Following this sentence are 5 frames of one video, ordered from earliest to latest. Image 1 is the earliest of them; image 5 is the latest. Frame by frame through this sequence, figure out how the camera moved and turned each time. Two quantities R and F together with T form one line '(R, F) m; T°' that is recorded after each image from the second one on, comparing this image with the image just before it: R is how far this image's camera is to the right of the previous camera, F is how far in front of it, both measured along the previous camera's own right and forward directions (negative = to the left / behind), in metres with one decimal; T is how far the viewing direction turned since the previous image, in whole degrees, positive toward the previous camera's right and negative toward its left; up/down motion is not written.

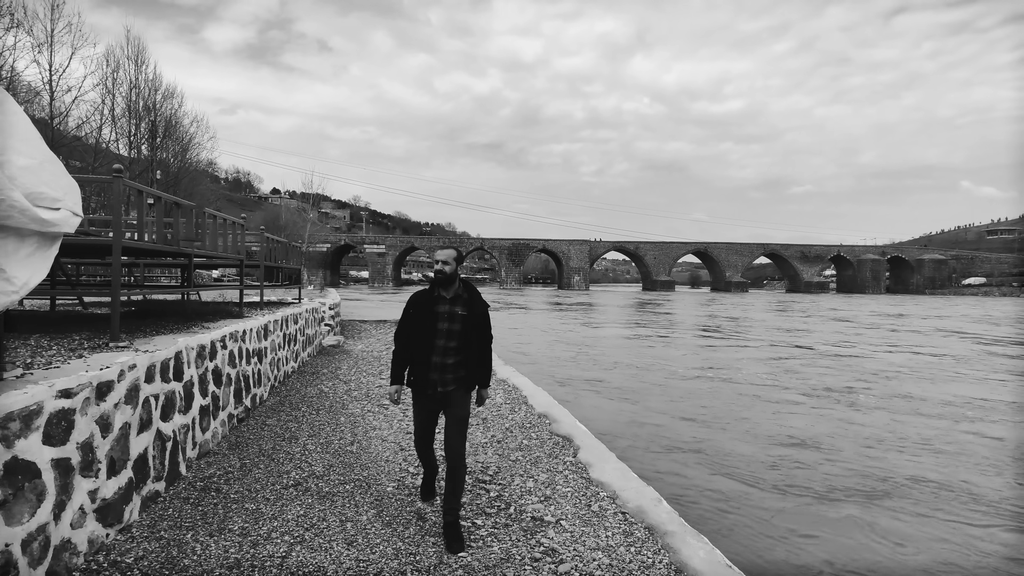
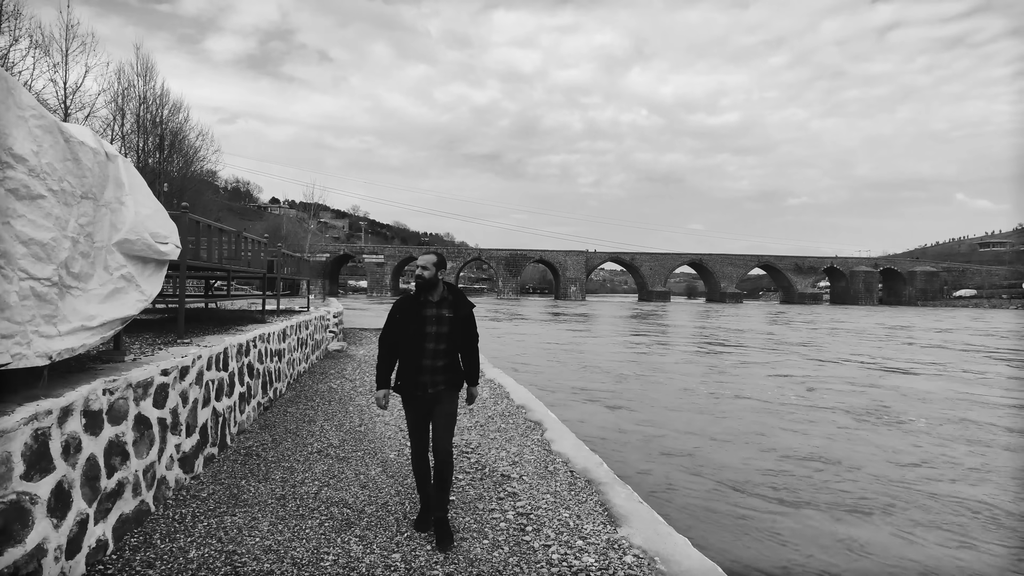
(+0.1, -0.6) m; 0°
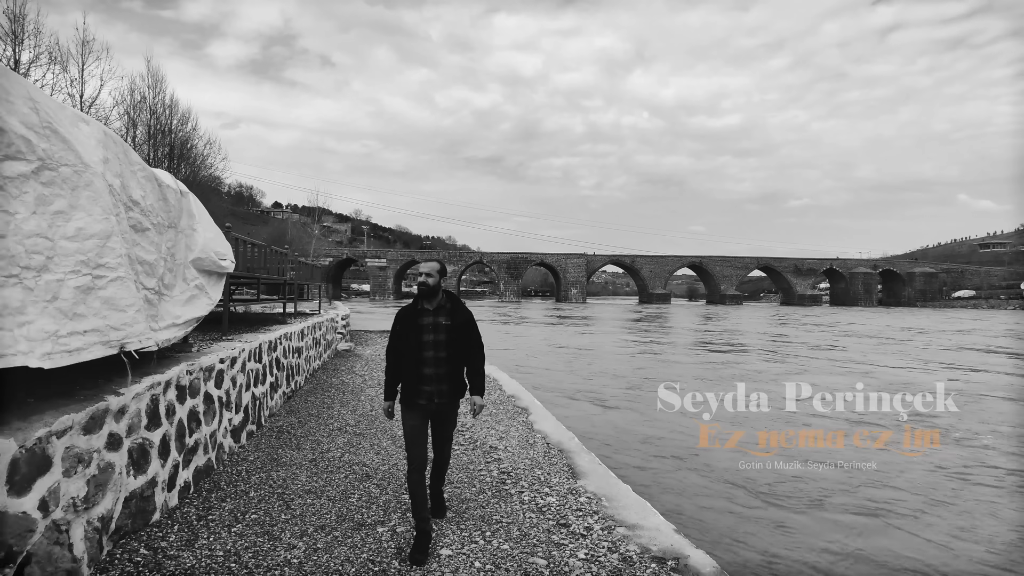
(+0.1, -0.5) m; 0°
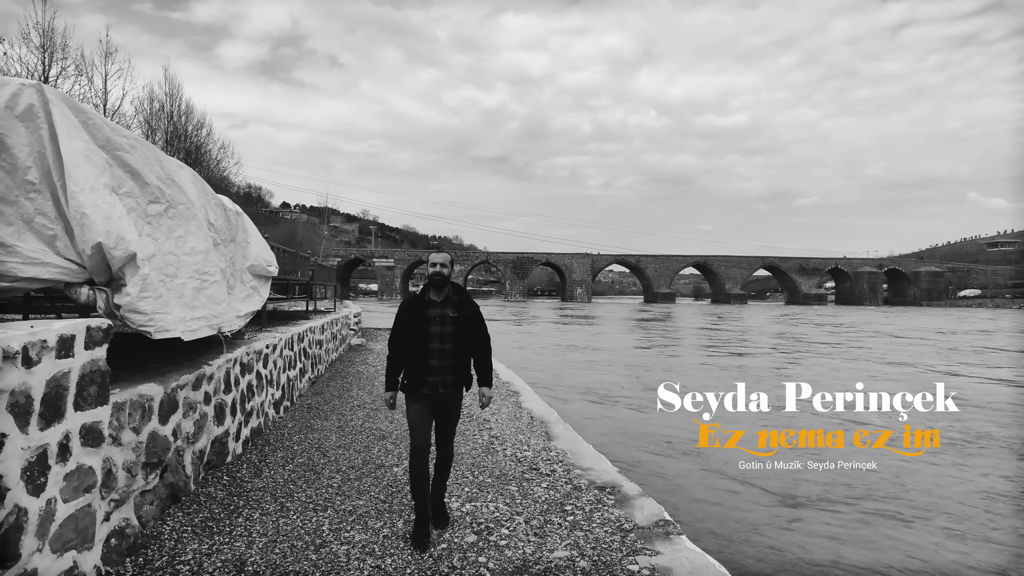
(+0.1, -0.6) m; -1°
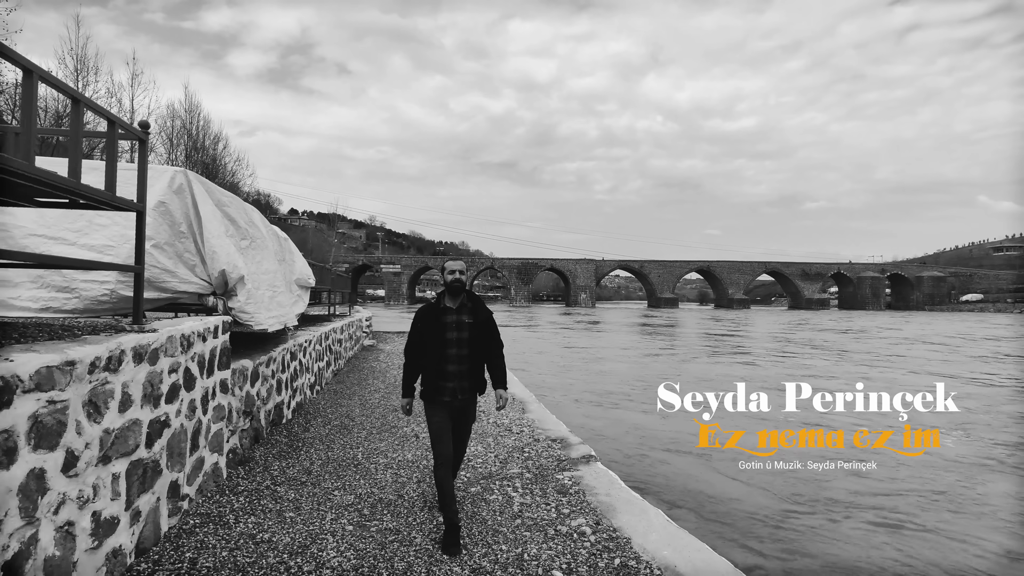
(+0.2, -0.9) m; -1°
